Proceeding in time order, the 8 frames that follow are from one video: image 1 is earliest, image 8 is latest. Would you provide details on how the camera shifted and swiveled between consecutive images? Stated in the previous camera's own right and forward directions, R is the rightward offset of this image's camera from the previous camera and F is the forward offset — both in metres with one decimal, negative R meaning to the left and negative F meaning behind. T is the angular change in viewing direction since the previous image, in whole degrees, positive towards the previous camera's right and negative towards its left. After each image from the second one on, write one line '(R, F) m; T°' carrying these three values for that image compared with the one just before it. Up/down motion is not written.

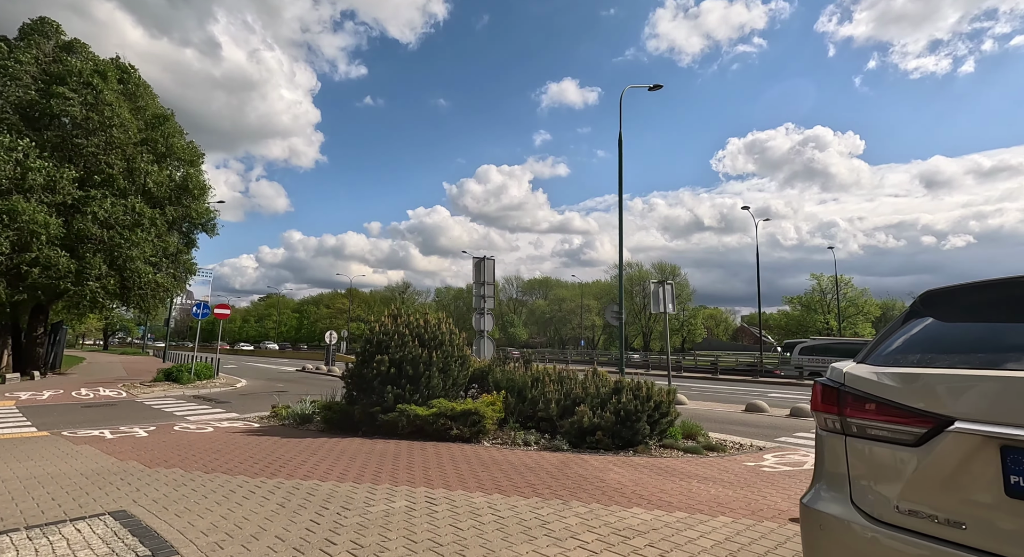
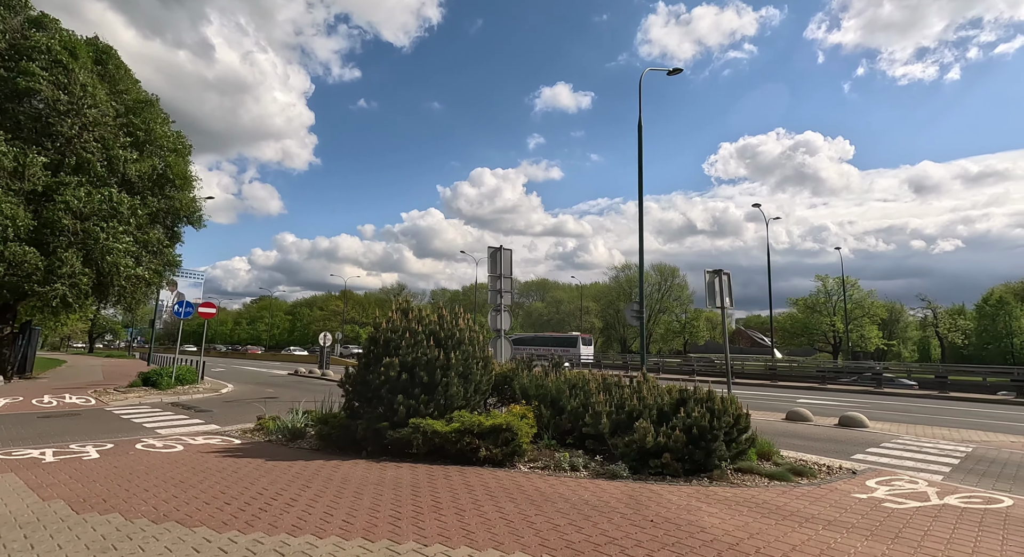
(-0.5, +1.6) m; +1°
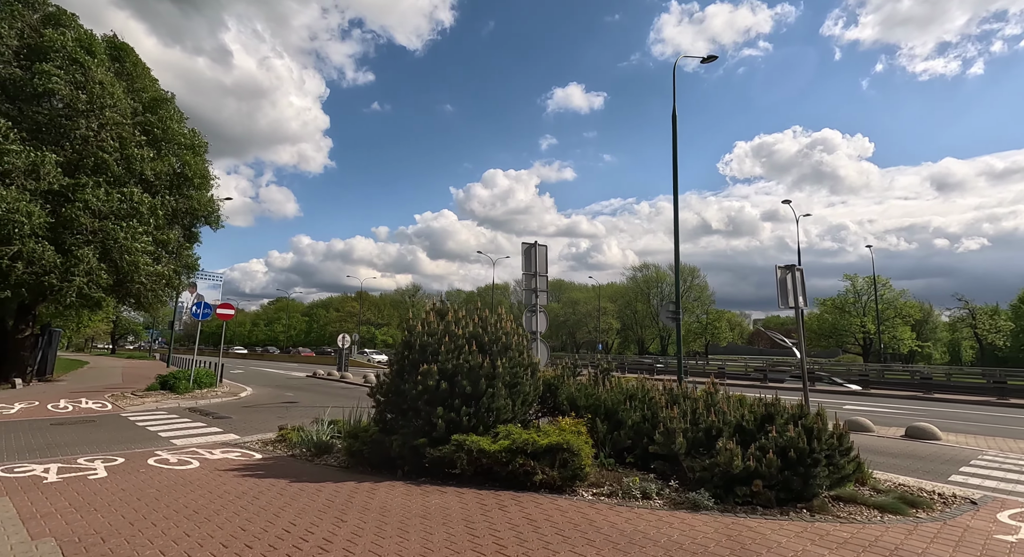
(-0.4, +0.9) m; -1°
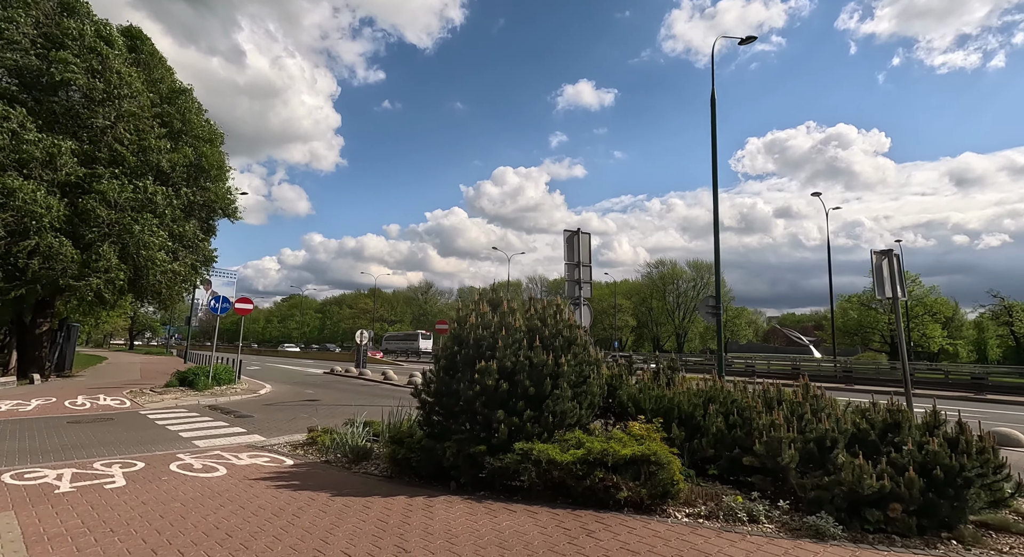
(-0.6, +0.8) m; -1°
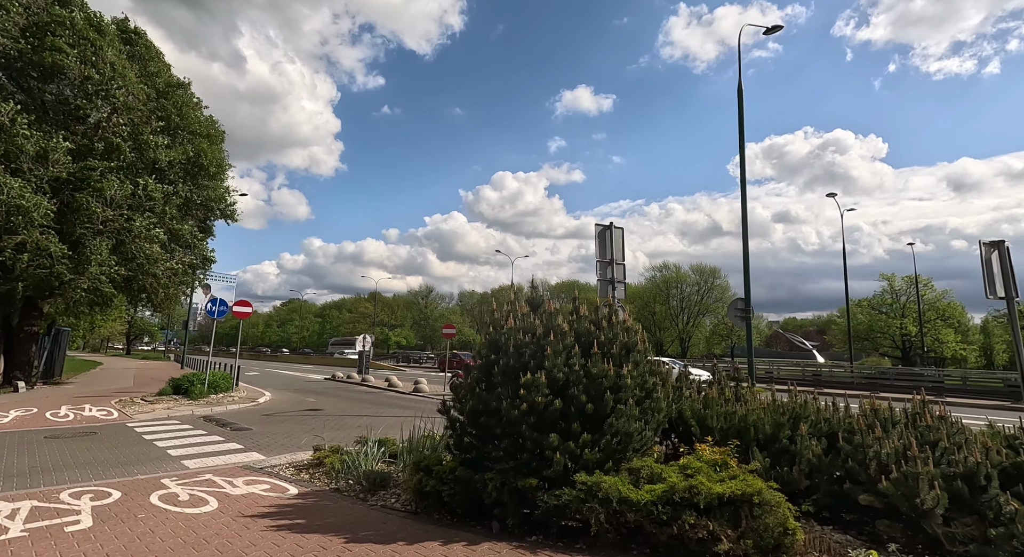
(-0.5, +1.0) m; 0°
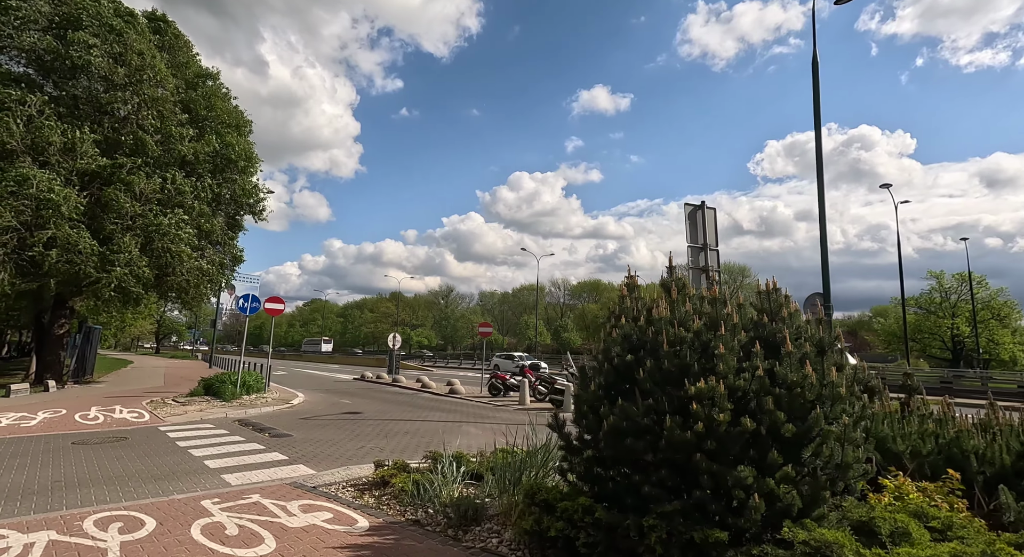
(-0.8, +1.2) m; -2°
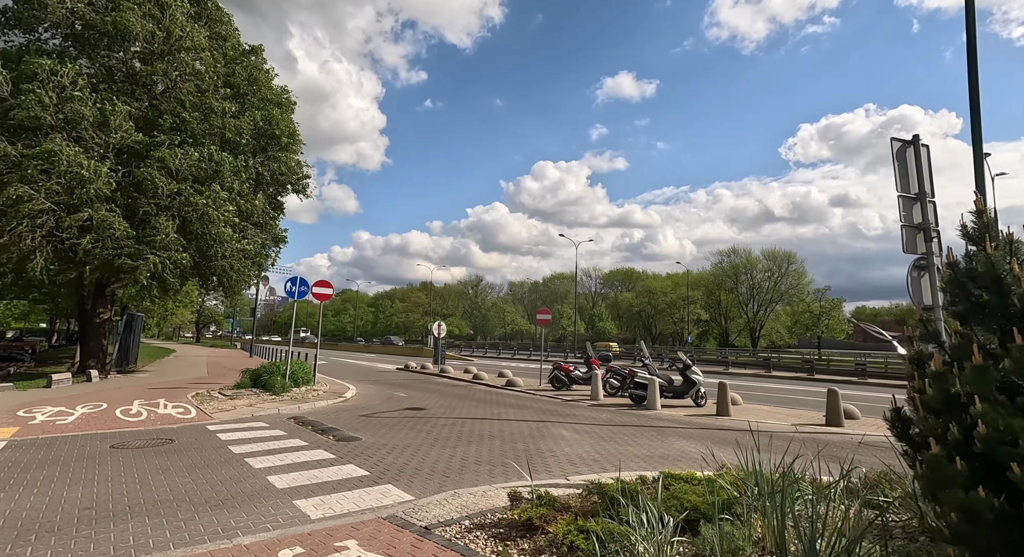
(-1.3, +1.8) m; -3°
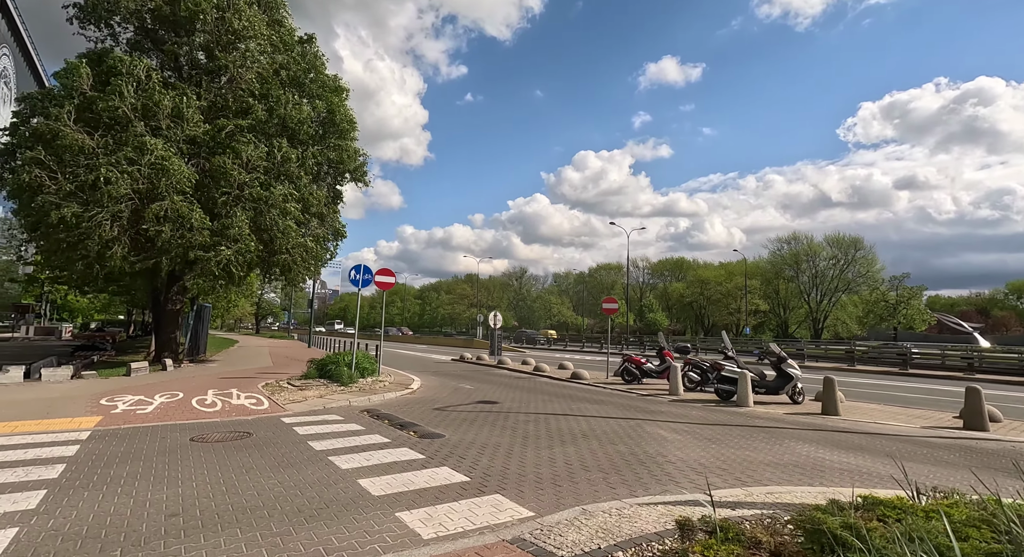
(-0.8, +0.9) m; -5°
